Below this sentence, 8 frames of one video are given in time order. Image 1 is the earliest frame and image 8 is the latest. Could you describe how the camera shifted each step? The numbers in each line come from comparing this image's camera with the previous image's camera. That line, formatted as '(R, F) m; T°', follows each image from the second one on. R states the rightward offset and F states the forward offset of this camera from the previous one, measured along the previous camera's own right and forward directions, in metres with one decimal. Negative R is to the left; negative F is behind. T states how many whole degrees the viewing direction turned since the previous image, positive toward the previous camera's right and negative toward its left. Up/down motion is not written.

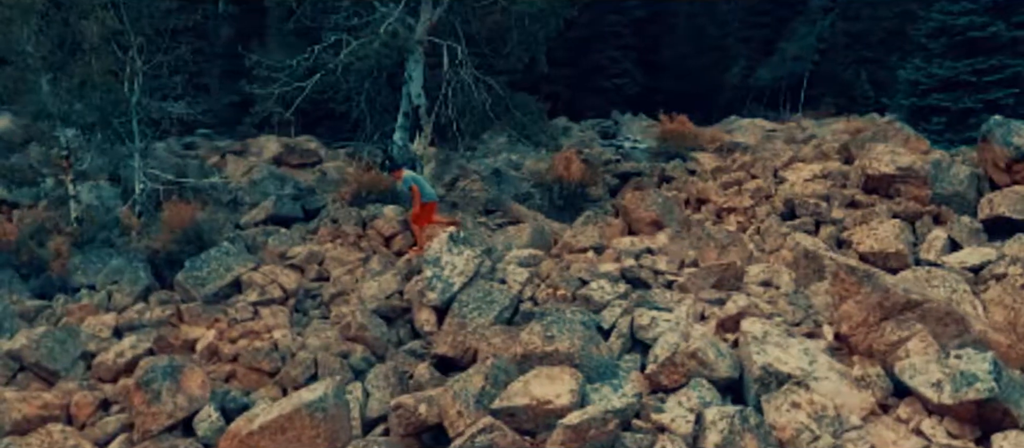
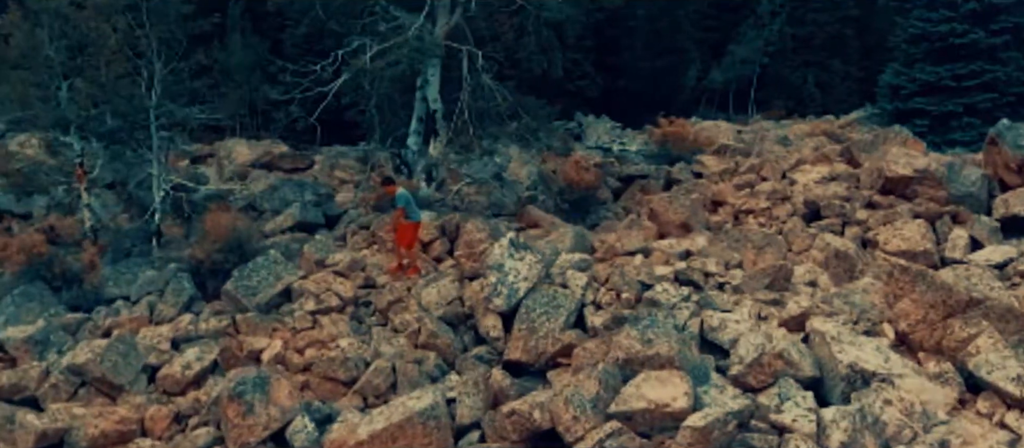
(-1.1, 0.0) m; +3°
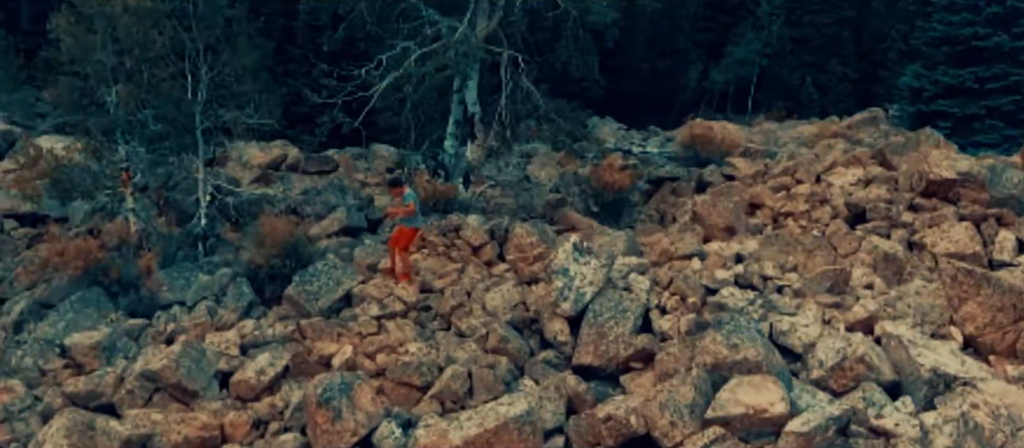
(-0.7, 0.0) m; 0°
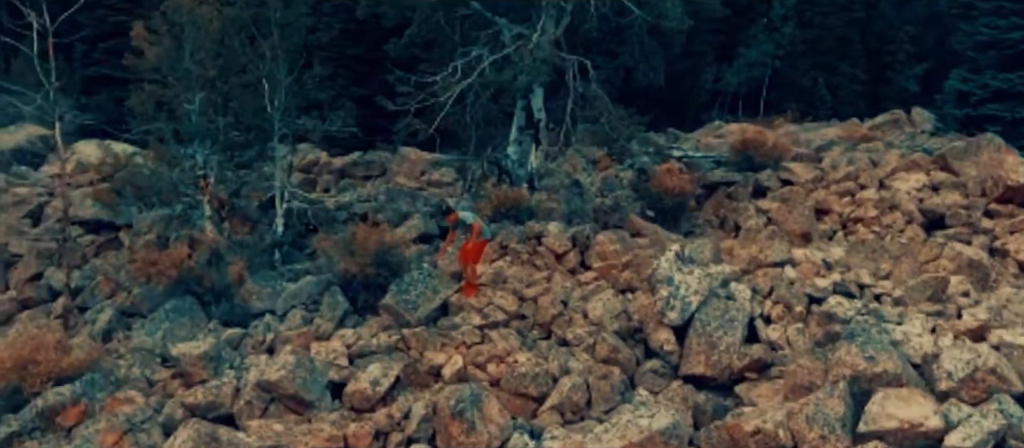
(-0.9, 0.0) m; 0°
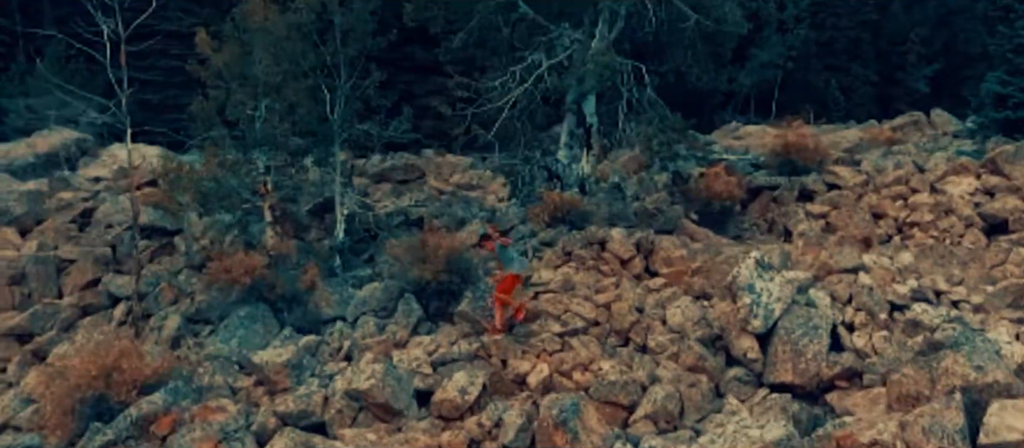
(-0.7, 0.0) m; 0°
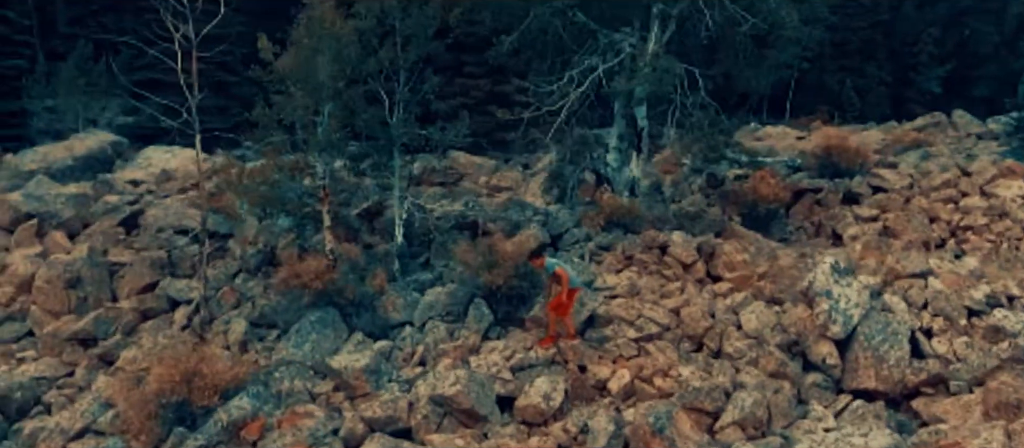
(-0.6, 0.0) m; -1°
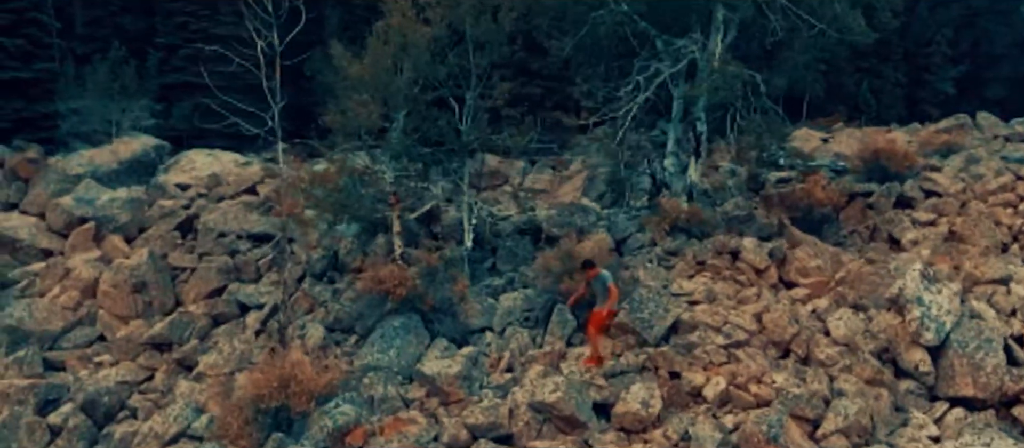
(-0.8, 0.0) m; -1°
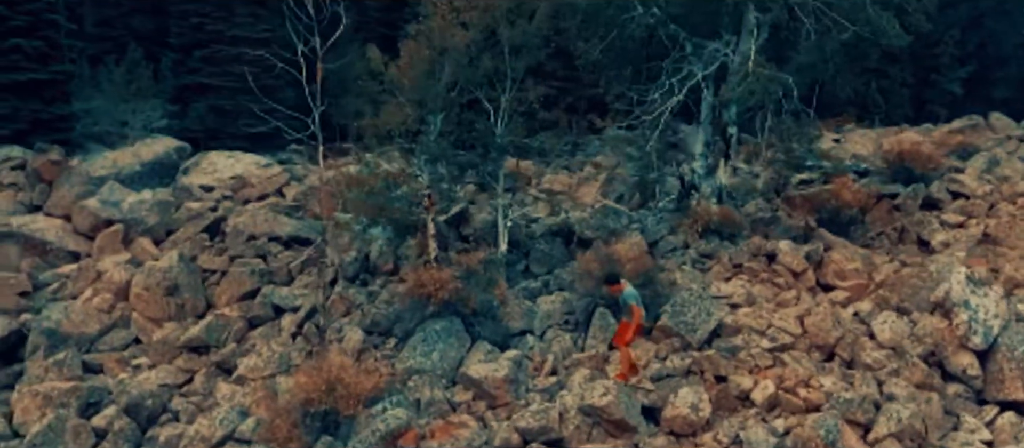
(-0.4, 0.0) m; 0°
